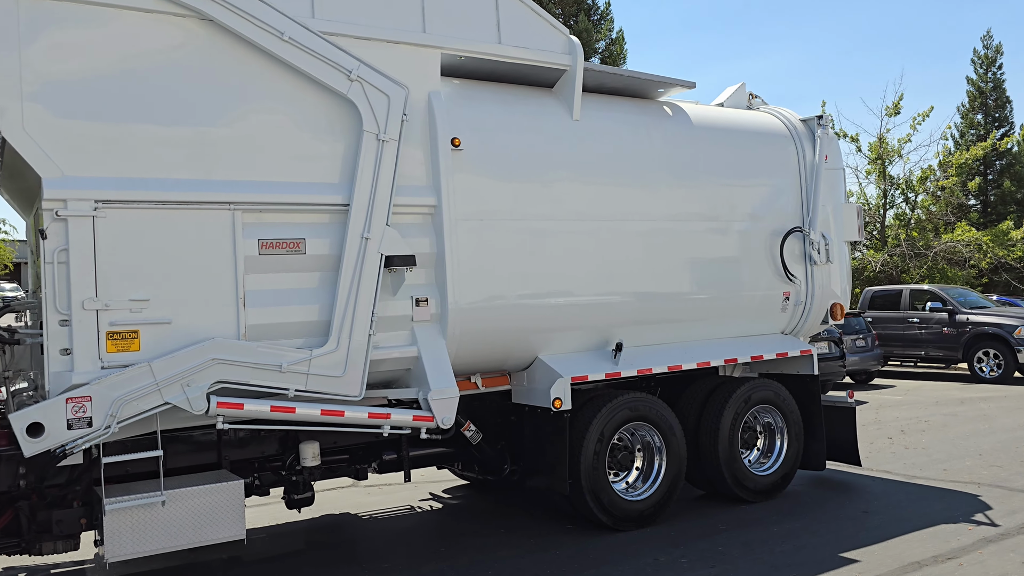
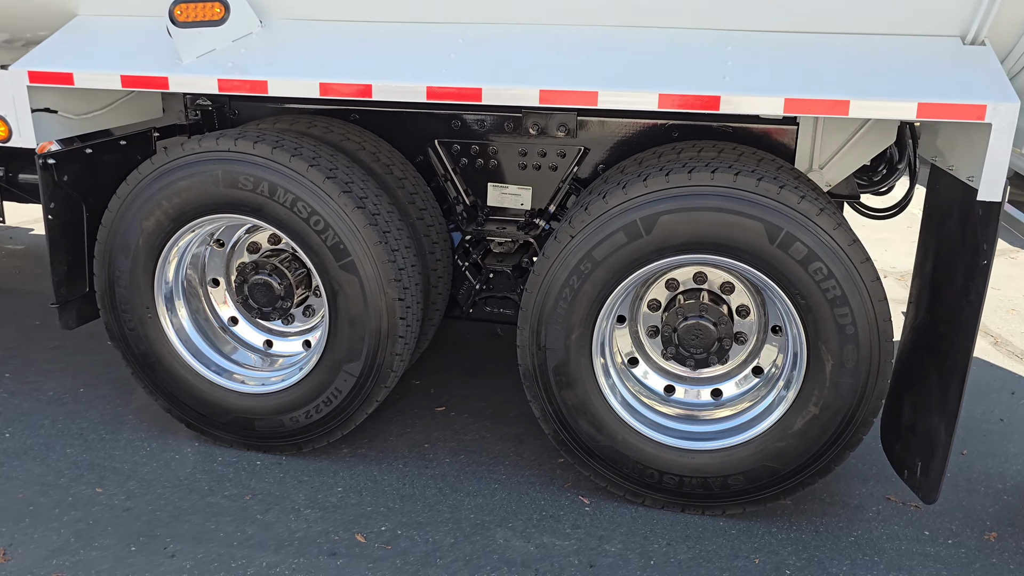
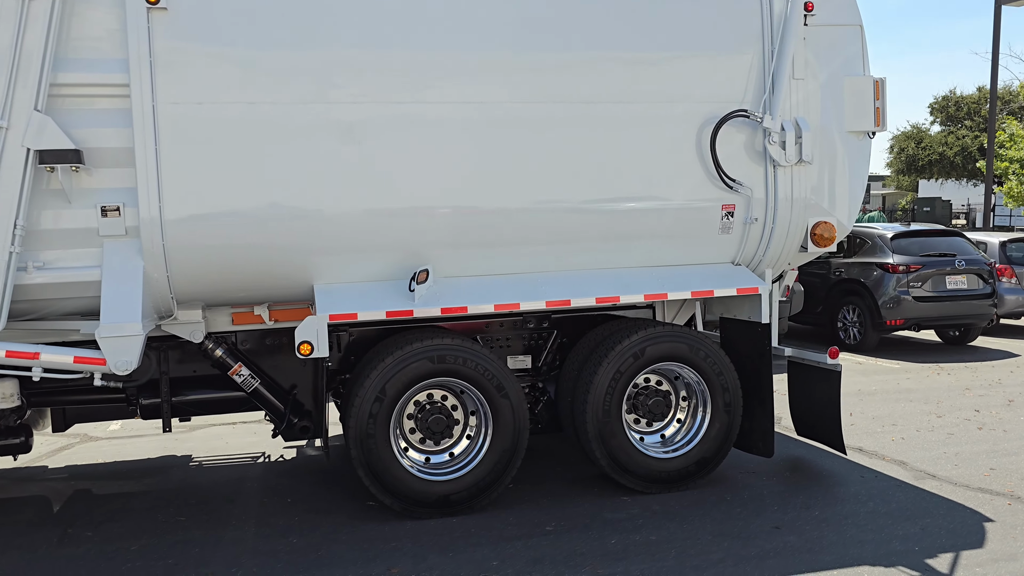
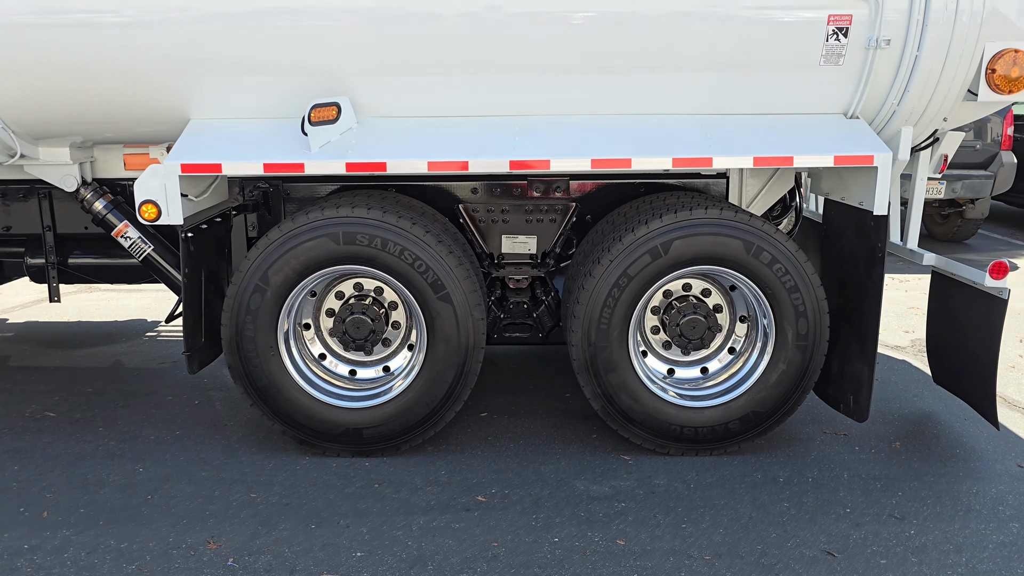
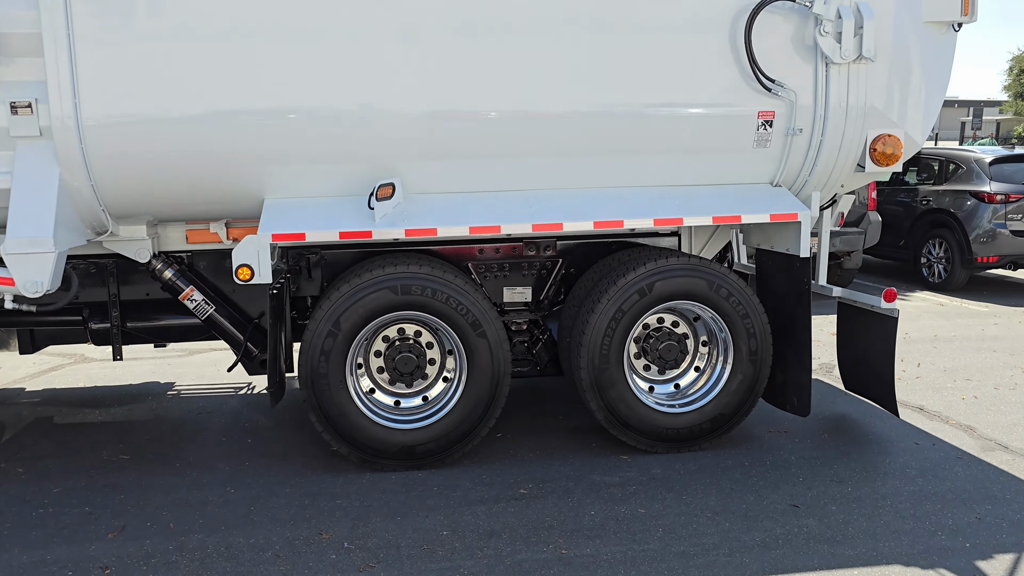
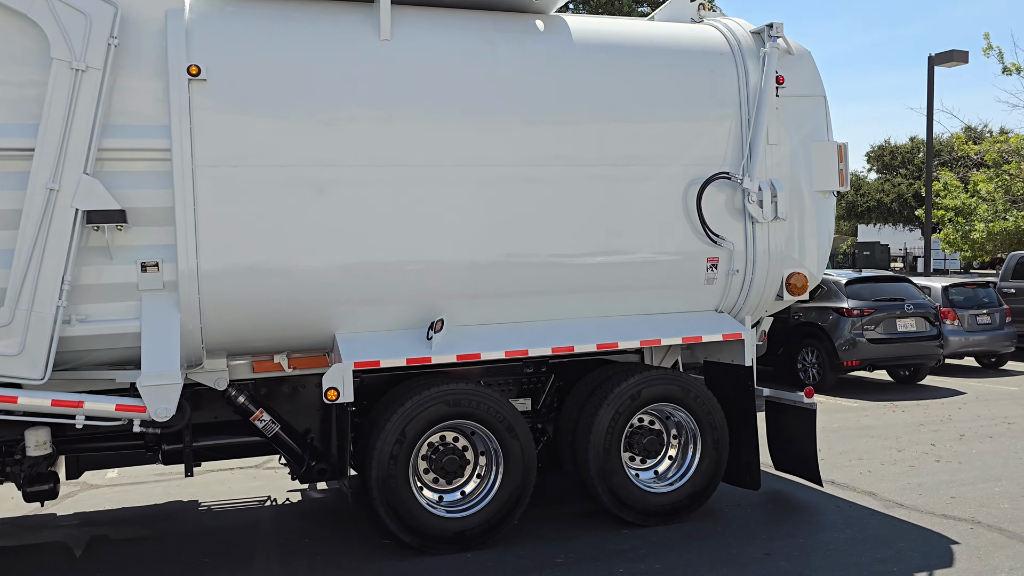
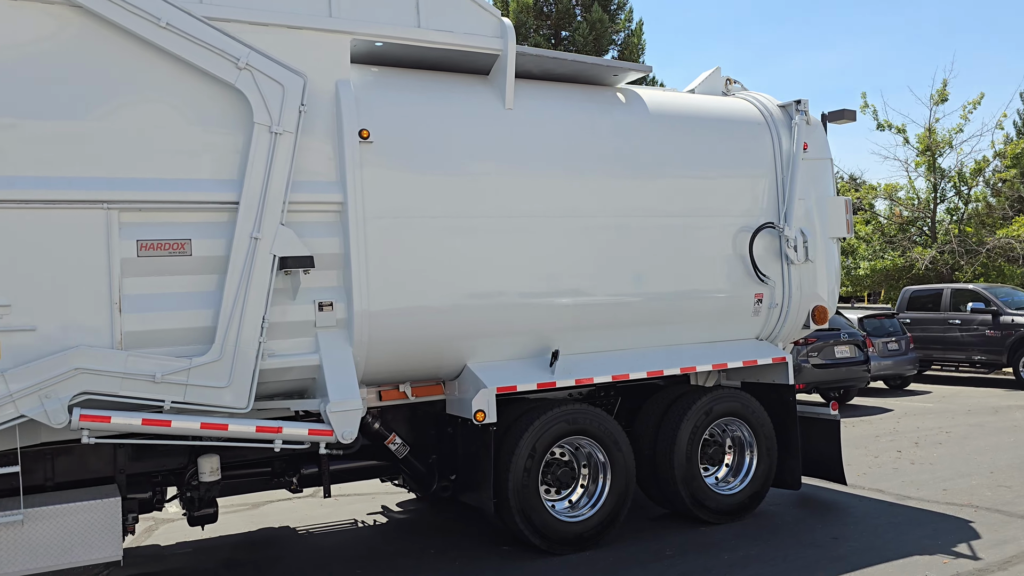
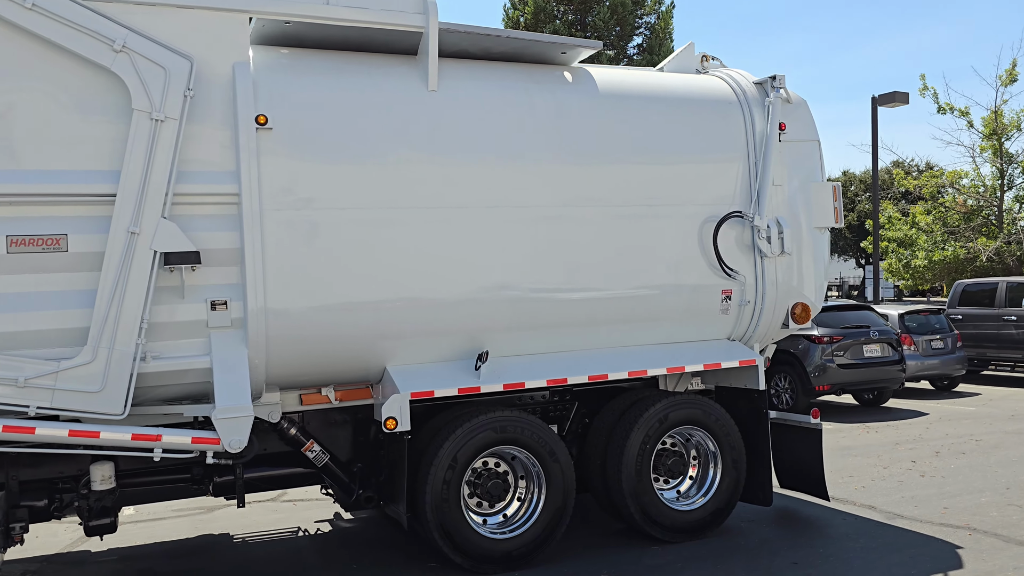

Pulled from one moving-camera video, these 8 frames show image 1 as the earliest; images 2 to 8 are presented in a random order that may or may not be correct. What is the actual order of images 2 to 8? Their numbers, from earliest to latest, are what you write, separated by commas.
7, 8, 6, 3, 5, 4, 2
